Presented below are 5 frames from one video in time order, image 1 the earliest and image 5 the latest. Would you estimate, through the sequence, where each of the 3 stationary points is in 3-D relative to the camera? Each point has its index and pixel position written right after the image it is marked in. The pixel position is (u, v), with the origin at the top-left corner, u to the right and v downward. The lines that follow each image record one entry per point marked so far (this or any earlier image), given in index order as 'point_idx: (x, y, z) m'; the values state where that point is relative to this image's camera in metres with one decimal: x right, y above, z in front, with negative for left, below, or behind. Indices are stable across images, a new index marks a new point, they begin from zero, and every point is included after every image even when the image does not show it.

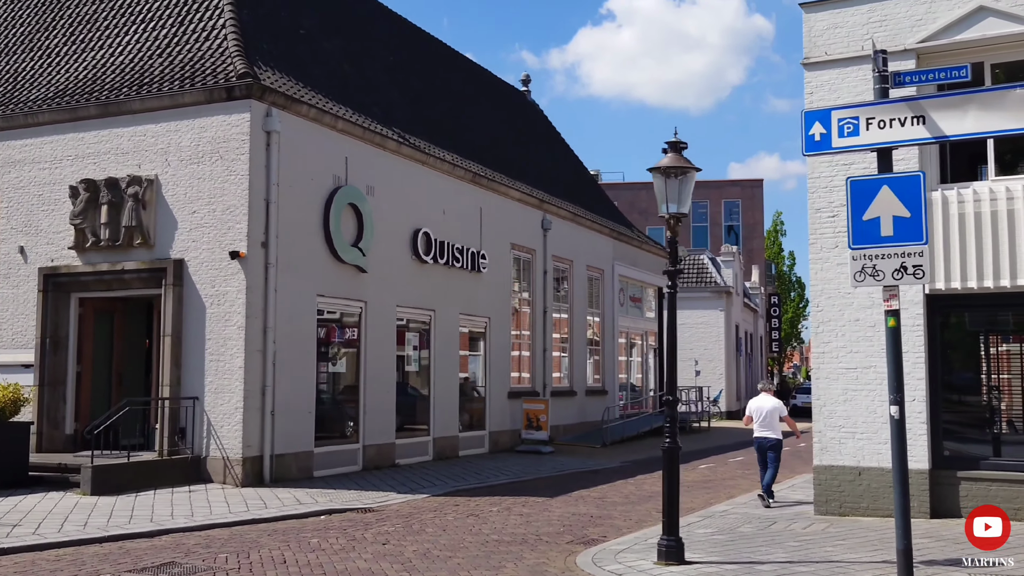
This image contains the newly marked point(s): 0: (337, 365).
0: (-2.9, -1.3, +16.2) m
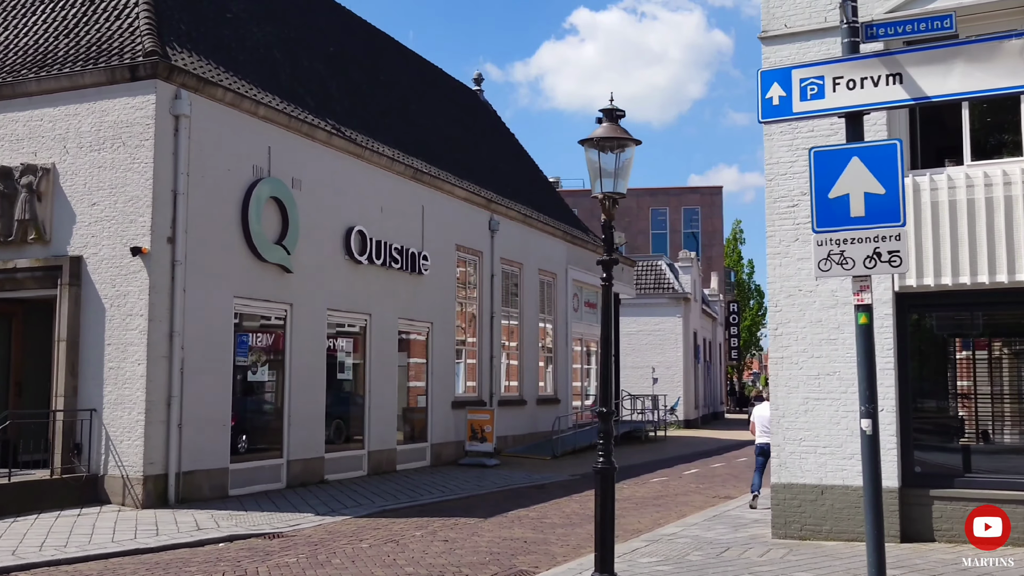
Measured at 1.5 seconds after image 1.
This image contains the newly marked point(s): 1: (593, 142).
0: (-3.8, -1.3, +14.9) m
1: (+0.6, +1.2, +8.1) m
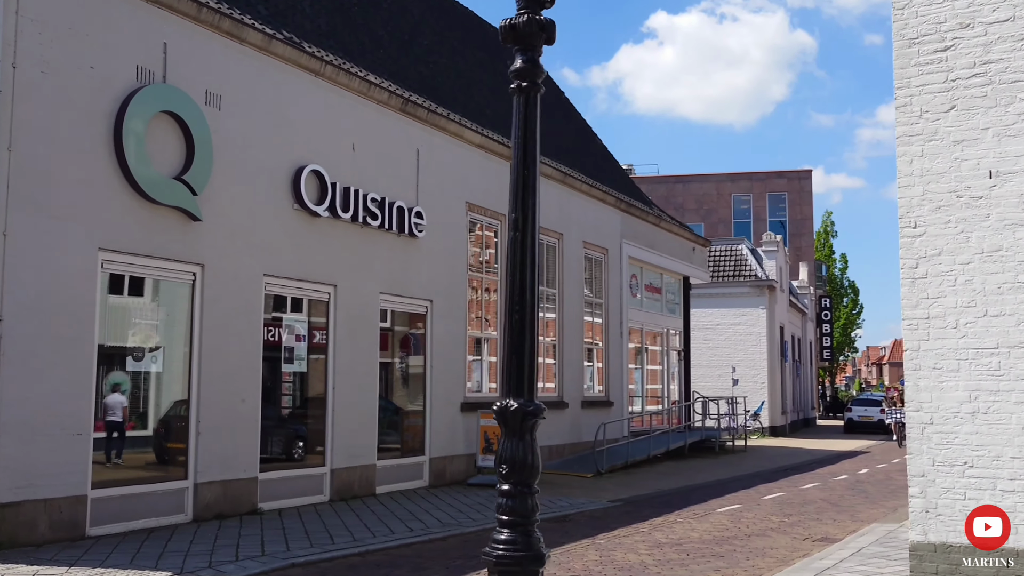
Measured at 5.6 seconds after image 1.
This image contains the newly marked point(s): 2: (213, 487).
0: (-3.9, -0.8, +10.5) m
1: (0.0, +1.8, +3.5) m
2: (-3.4, -2.2, +11.2) m
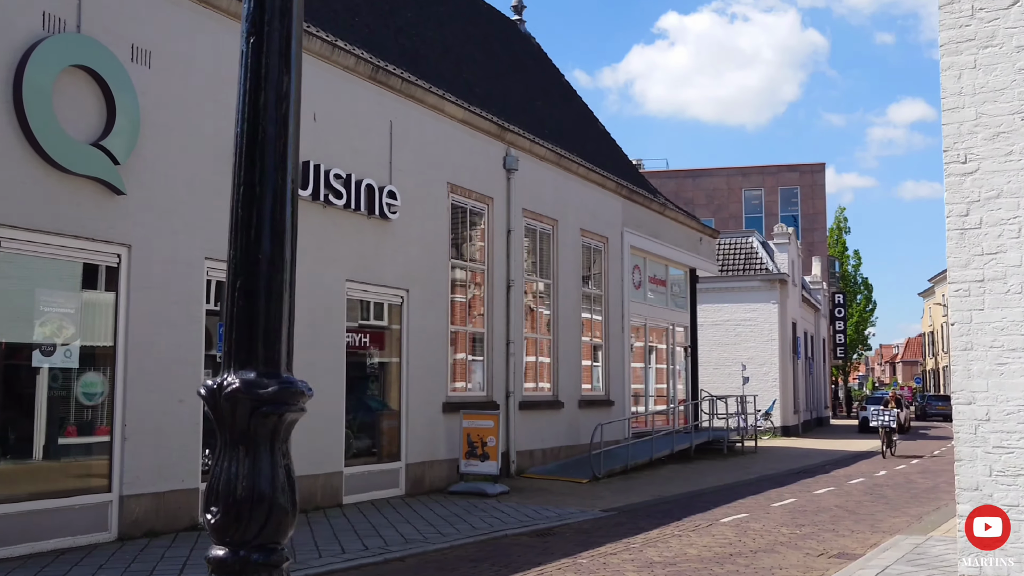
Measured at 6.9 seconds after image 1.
0: (-4.2, -0.6, +9.2) m
1: (-0.4, +2.0, +2.0) m
2: (-3.6, -2.1, +9.8) m
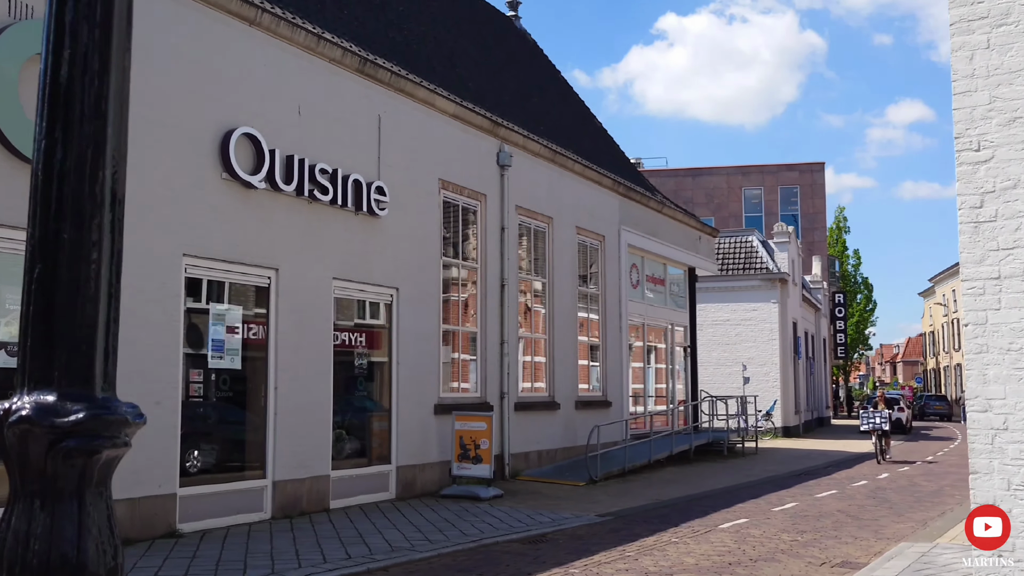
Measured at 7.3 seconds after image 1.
0: (-4.3, -0.6, +8.8) m
1: (-0.5, +2.0, +1.6) m
2: (-3.7, -2.0, +9.4) m
